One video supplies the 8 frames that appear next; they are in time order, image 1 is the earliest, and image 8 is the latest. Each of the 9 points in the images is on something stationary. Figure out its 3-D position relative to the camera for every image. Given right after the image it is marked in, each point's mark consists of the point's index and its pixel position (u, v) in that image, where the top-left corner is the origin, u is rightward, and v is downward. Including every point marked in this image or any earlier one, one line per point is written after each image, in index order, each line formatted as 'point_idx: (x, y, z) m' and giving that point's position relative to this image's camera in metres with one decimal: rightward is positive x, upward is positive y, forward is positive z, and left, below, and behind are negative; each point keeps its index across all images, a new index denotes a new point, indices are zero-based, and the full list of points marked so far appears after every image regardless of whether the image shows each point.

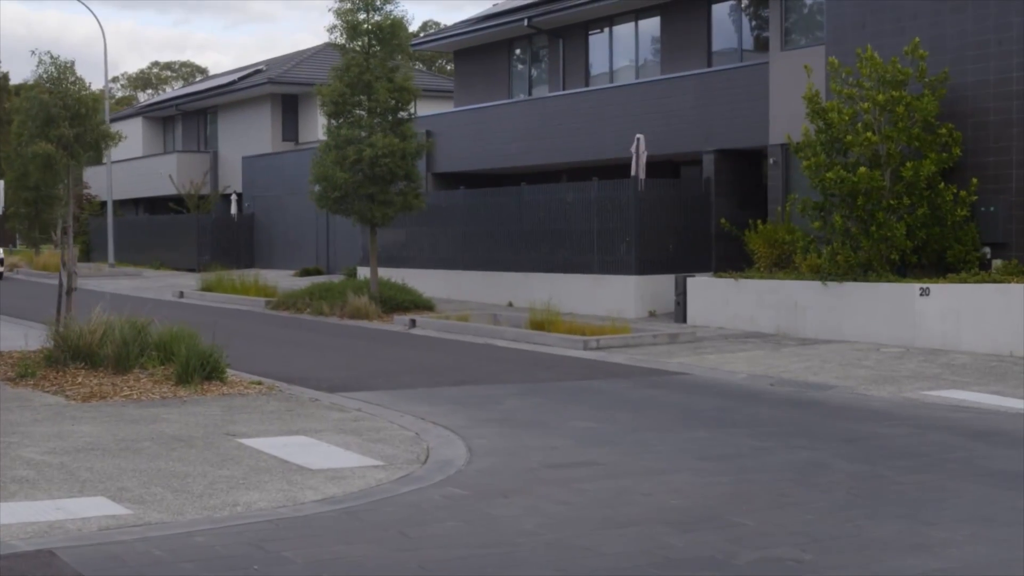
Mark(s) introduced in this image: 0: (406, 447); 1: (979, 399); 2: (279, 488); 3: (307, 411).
0: (-0.9, -1.3, +12.1) m
1: (+5.5, -1.3, +16.6) m
2: (-1.6, -1.4, +9.9) m
3: (-2.0, -1.2, +14.3) m
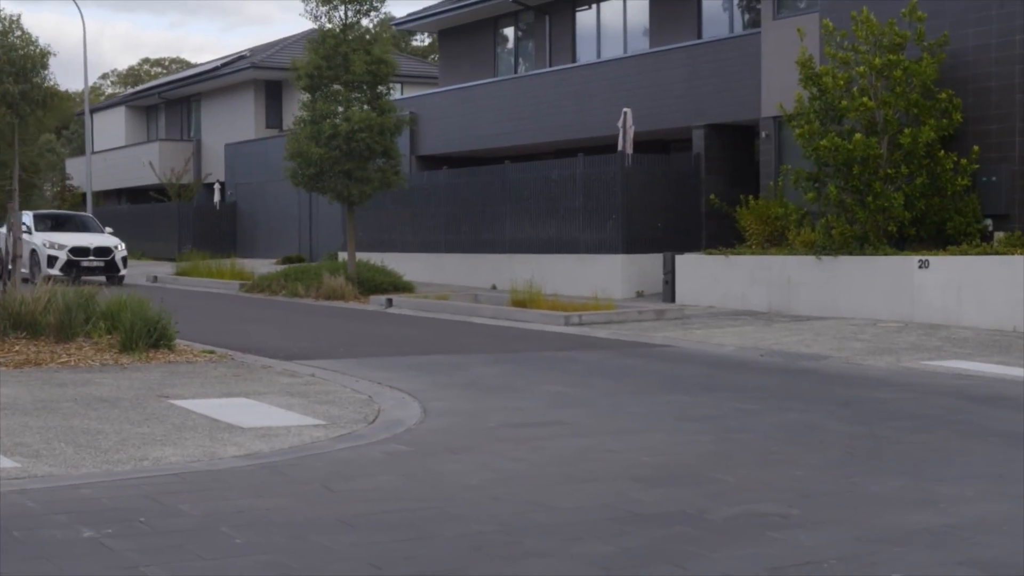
0: (-1.2, -0.9, +11.0) m
1: (+5.1, -0.9, +15.5) m
2: (-1.9, -0.9, +8.8) m
3: (-2.4, -0.8, +13.2) m
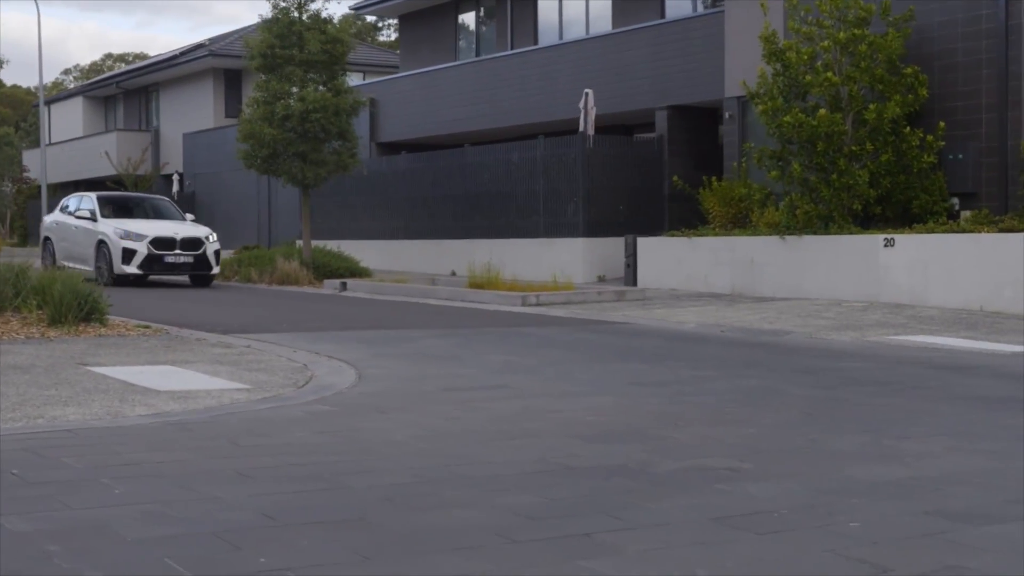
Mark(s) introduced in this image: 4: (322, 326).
0: (-1.6, -0.6, +10.3) m
1: (+4.6, -0.6, +15.0) m
2: (-2.3, -0.7, +8.1) m
3: (-2.8, -0.5, +12.5) m
4: (-2.1, -0.4, +15.6) m
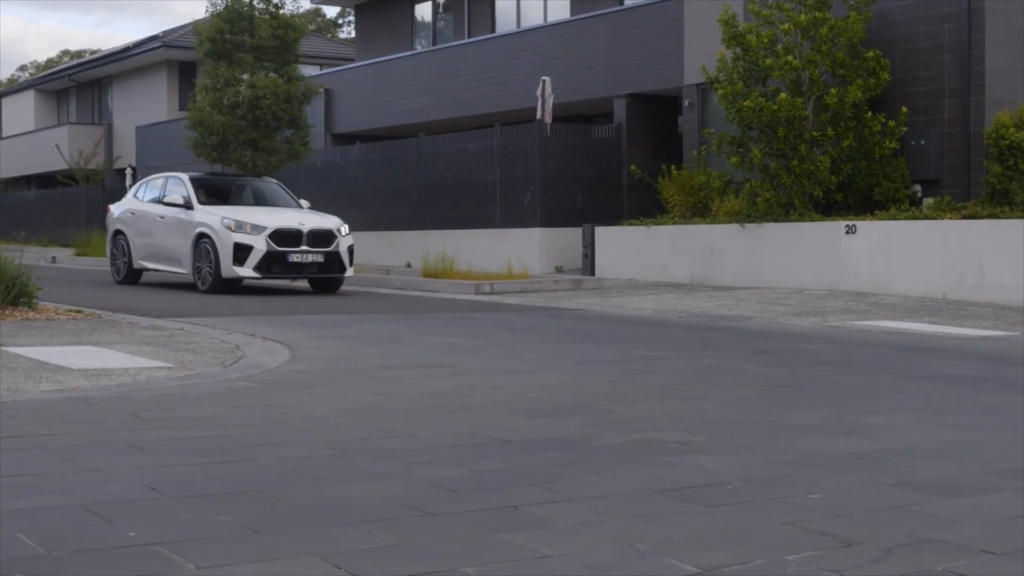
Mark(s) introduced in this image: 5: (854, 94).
0: (-2.0, -0.4, +9.7) m
1: (+4.1, -0.4, +14.5) m
2: (-2.6, -0.5, +7.5) m
3: (-3.3, -0.3, +11.9) m
4: (-2.6, -0.2, +15.0) m
5: (+4.7, +2.7, +19.9) m
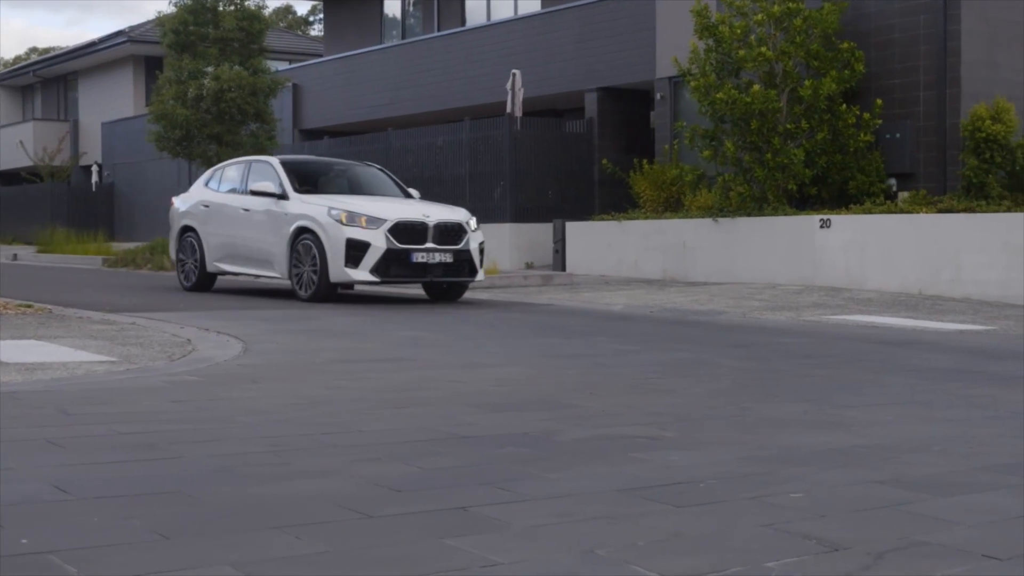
0: (-2.3, -0.4, +9.3) m
1: (+3.8, -0.3, +14.2) m
2: (-2.8, -0.4, +7.0) m
3: (-3.5, -0.3, +11.4) m
4: (-2.9, -0.2, +14.6) m
5: (+4.3, +2.7, +19.6) m
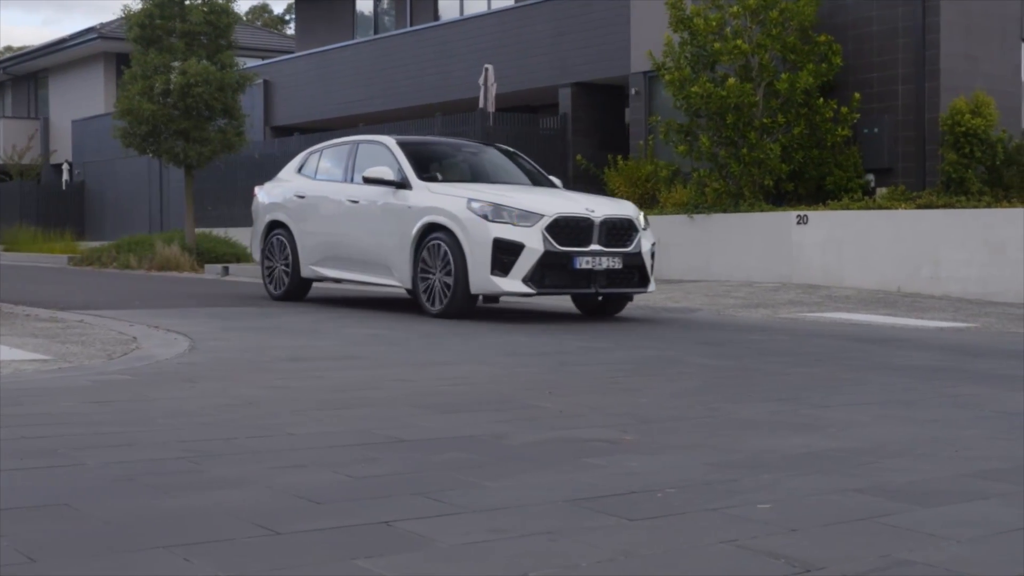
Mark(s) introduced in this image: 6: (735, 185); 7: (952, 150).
0: (-2.5, -0.4, +8.8) m
1: (+3.5, -0.3, +13.8) m
2: (-3.0, -0.4, +6.5) m
3: (-3.8, -0.3, +10.9) m
4: (-3.2, -0.2, +14.1) m
5: (+3.9, +2.8, +19.2) m
6: (+3.1, +1.4, +19.9) m
7: (+5.6, +1.8, +18.4) m
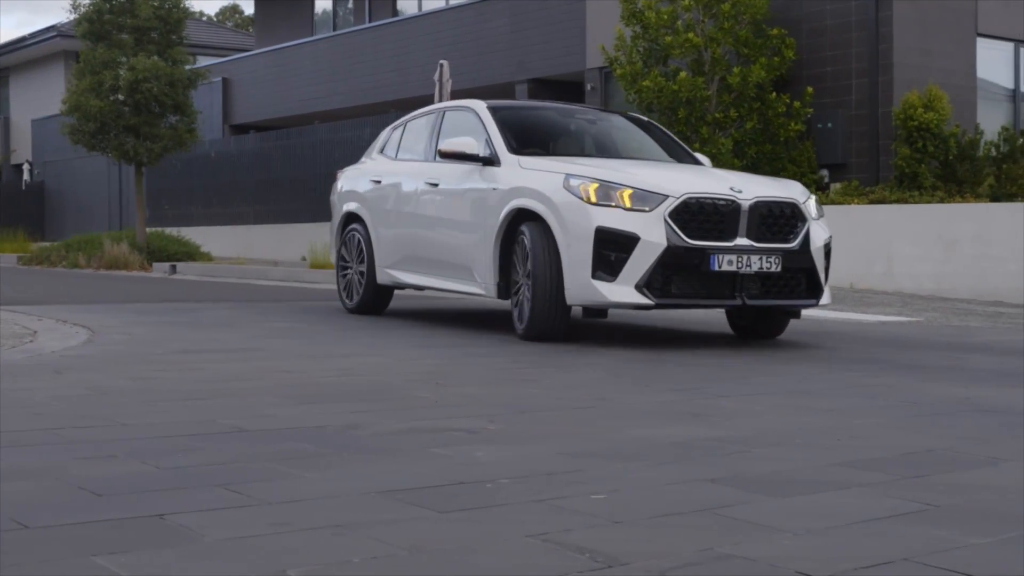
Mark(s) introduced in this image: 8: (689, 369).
0: (-3.0, -0.3, +8.4) m
1: (+2.9, -0.2, +13.5) m
2: (-3.5, -0.3, +6.1) m
3: (-4.4, -0.2, +10.5) m
4: (-3.8, -0.1, +13.7) m
5: (+3.2, +2.8, +18.9) m
6: (+2.4, +1.5, +19.6) m
7: (+4.9, +1.8, +18.2) m
8: (+0.9, -0.4, +7.4) m
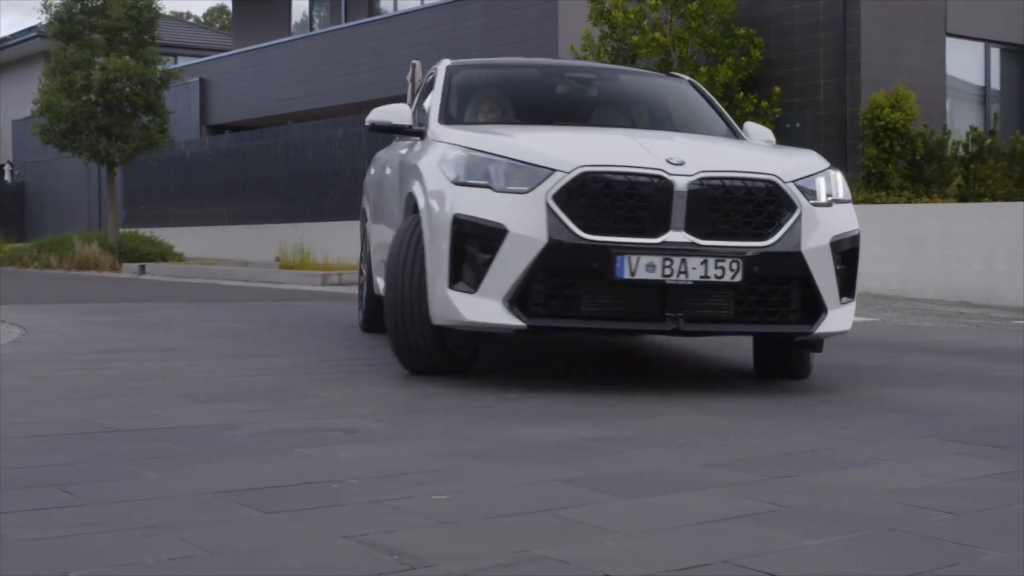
0: (-3.4, -0.3, +8.3) m
1: (+2.5, -0.2, +13.4) m
2: (-3.9, -0.3, +6.1) m
3: (-4.8, -0.2, +10.4) m
4: (-4.3, -0.1, +13.6) m
5: (+2.8, +2.8, +18.9) m
6: (+1.9, +1.5, +19.6) m
7: (+4.5, +1.8, +18.2) m
8: (+0.5, -0.4, +7.3) m
